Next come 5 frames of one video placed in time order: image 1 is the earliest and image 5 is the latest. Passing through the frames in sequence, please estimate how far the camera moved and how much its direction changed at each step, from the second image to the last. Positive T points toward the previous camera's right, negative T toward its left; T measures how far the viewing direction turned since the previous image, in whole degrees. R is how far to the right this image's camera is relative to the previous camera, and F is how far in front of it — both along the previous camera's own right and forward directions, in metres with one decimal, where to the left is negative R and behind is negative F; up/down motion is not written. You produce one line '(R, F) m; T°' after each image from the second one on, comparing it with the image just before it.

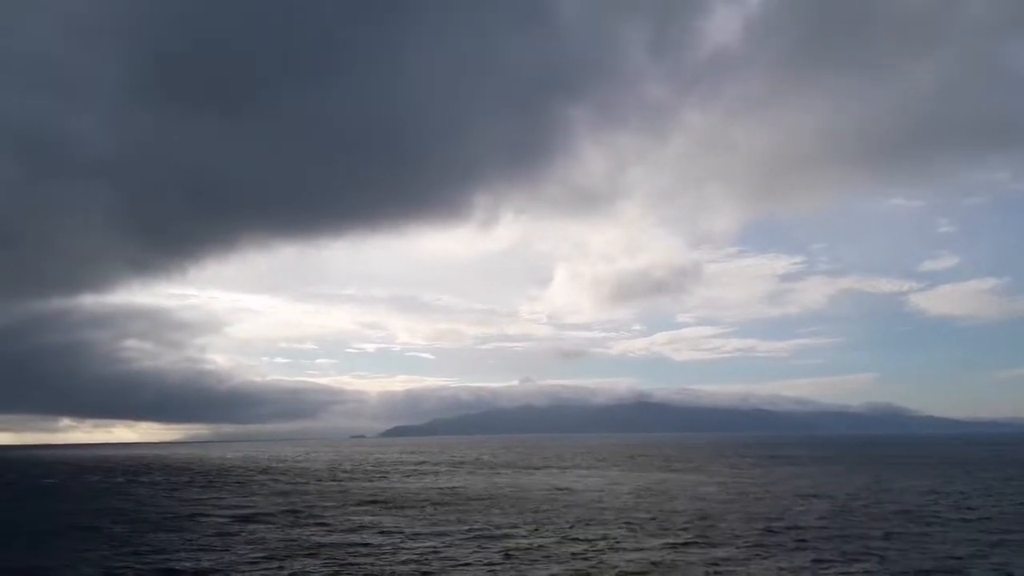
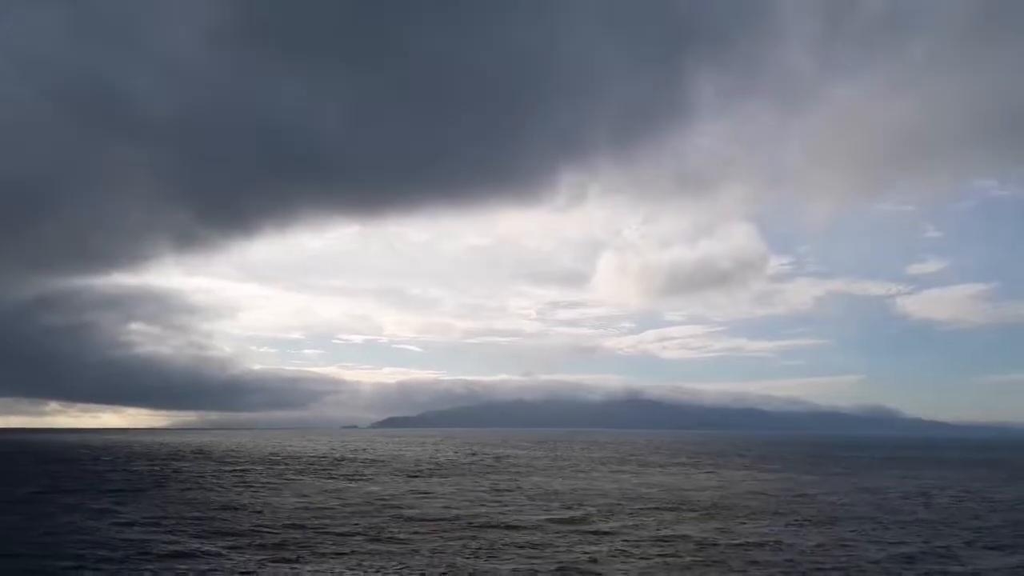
(-6.3, +3.1) m; +1°
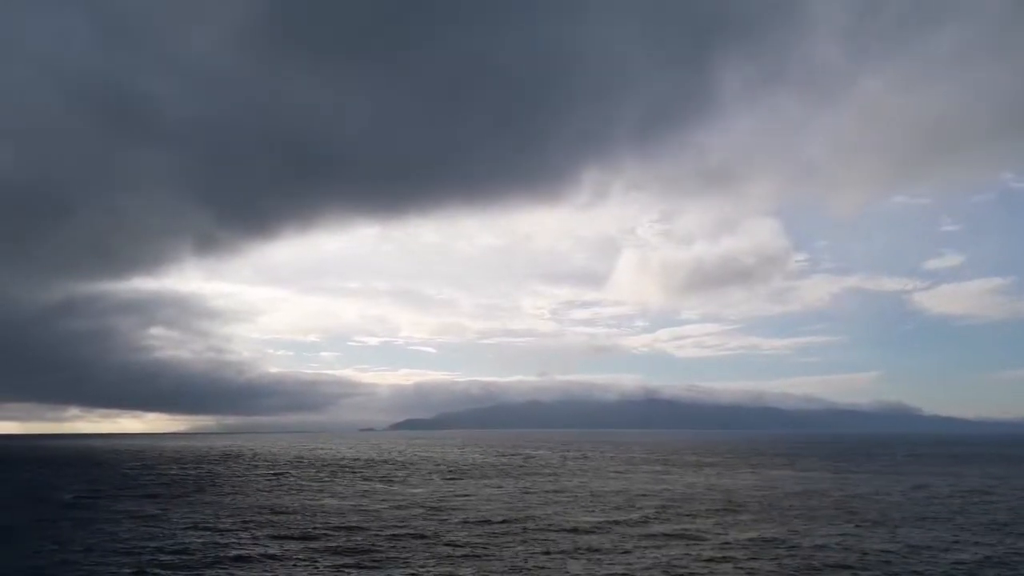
(-2.3, +1.1) m; -1°
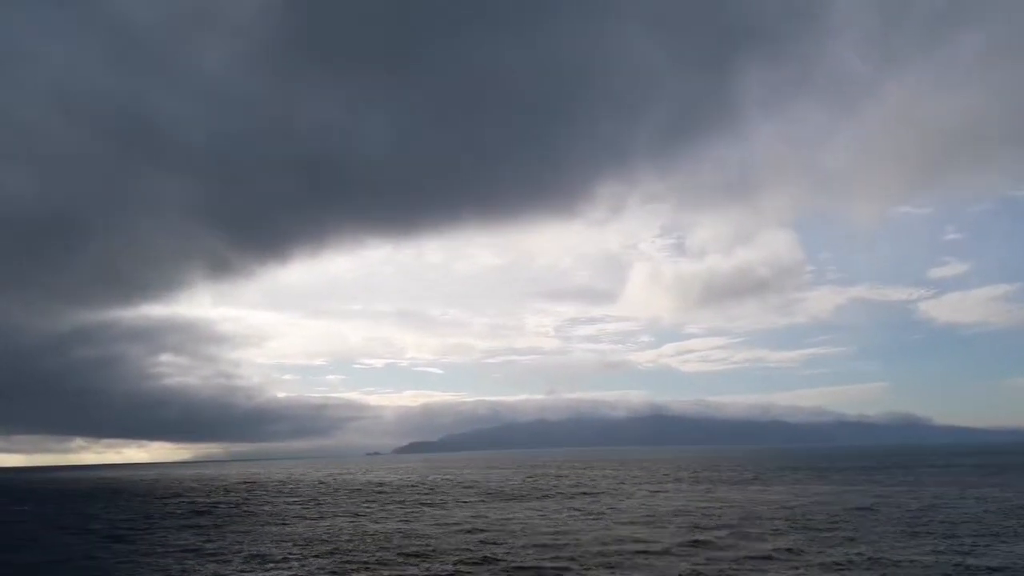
(-3.4, +2.2) m; 0°
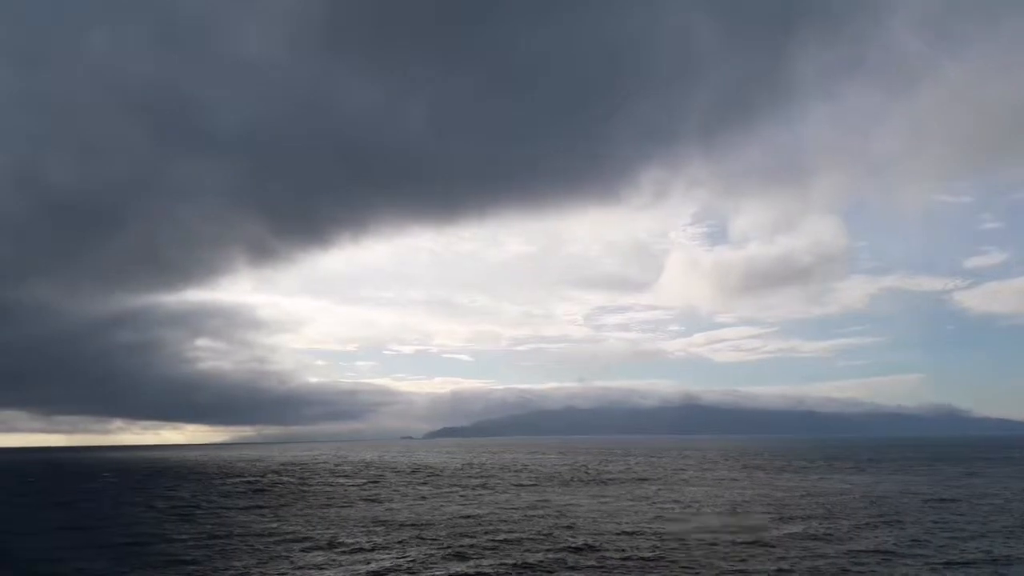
(-3.5, +2.5) m; -2°
